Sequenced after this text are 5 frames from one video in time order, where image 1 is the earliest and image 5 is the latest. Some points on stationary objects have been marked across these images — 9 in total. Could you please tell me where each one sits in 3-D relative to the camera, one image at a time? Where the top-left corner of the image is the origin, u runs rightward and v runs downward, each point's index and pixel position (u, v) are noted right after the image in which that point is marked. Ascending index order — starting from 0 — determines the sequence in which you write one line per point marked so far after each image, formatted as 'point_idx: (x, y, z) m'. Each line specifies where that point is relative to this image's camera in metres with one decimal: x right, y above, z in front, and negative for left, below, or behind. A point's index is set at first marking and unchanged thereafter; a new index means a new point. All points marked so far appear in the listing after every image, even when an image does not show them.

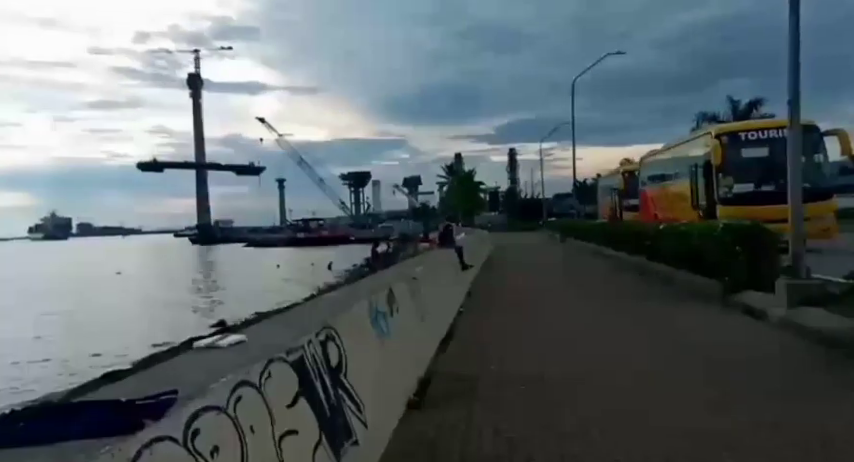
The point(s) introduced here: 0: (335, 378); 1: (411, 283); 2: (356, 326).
0: (-0.5, -0.8, +3.1) m
1: (-0.2, -0.6, +6.3) m
2: (-0.5, -0.6, +3.8) m
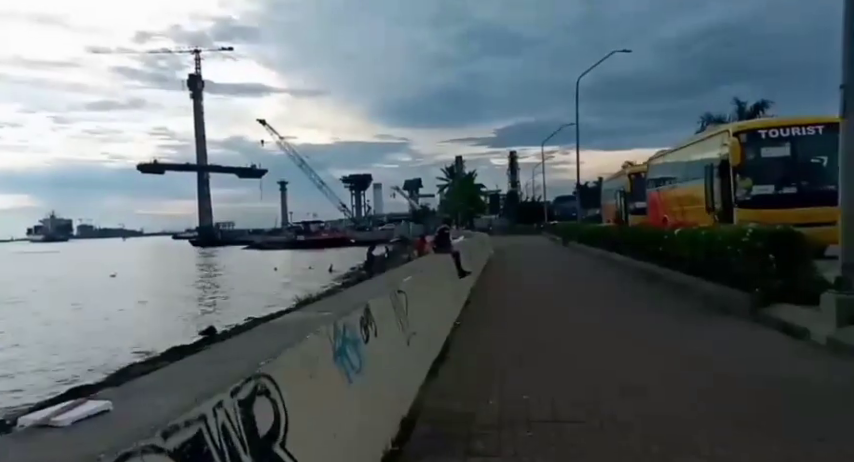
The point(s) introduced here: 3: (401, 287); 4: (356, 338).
0: (-0.6, -0.8, +2.1) m
1: (-0.3, -0.6, +5.4) m
2: (-0.6, -0.6, +2.9) m
3: (-0.3, -0.6, +6.0) m
4: (-0.4, -0.6, +3.6) m
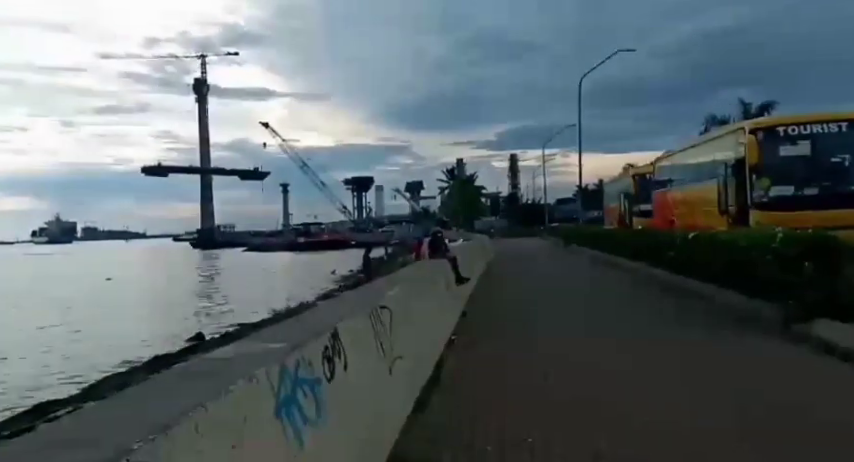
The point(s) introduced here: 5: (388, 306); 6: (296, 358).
0: (-0.7, -0.8, +1.3) m
1: (-0.4, -0.7, +4.5) m
2: (-0.7, -0.7, +2.1) m
3: (-0.4, -0.6, +5.2) m
4: (-0.5, -0.7, +2.8) m
5: (-0.3, -0.7, +5.3) m
6: (-0.6, -0.6, +2.7) m
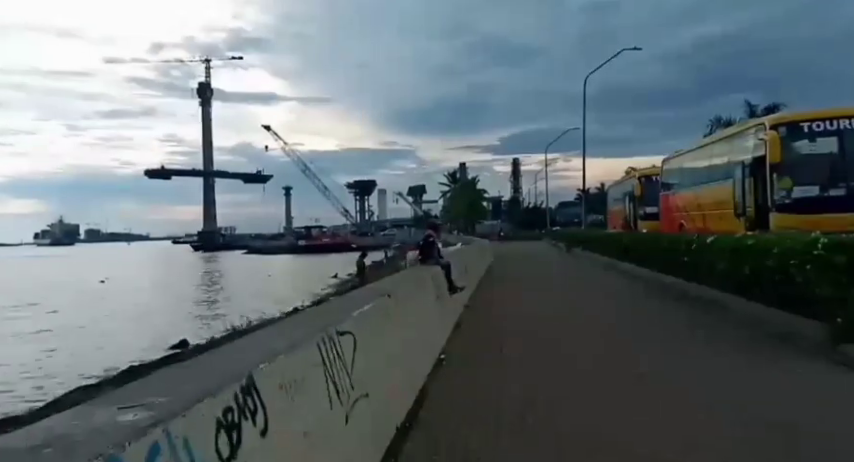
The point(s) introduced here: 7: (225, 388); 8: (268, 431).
0: (-0.9, -0.8, +0.3) m
1: (-0.6, -0.7, +3.5) m
2: (-0.8, -0.7, +1.1) m
3: (-0.5, -0.6, +4.2) m
4: (-0.7, -0.7, +1.8) m
5: (-0.5, -0.7, +4.3) m
6: (-0.8, -0.6, +1.7) m
7: (-0.8, -0.6, +2.2) m
8: (-0.6, -0.8, +2.4) m
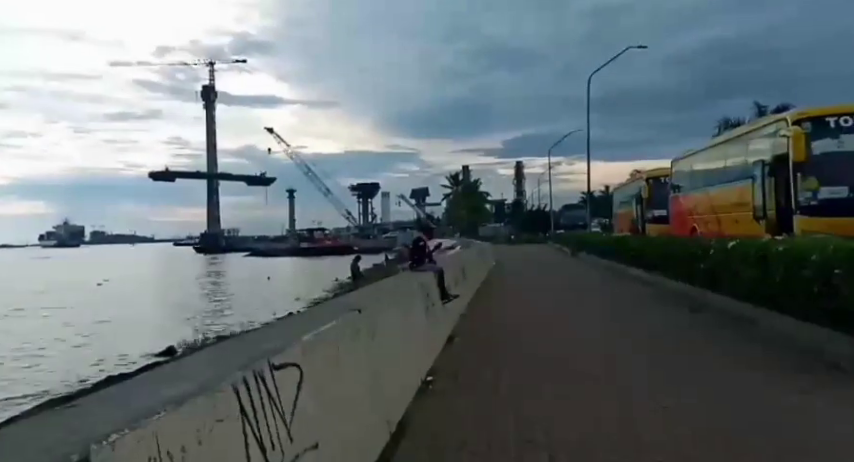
0: (-1.0, -0.8, -0.5) m
1: (-0.7, -0.7, +2.7) m
2: (-1.0, -0.7, +0.2) m
3: (-0.7, -0.7, +3.3) m
4: (-0.9, -0.7, +0.9) m
5: (-0.7, -0.7, +3.4) m
6: (-0.9, -0.6, +0.8) m
7: (-0.9, -0.6, +1.3) m
8: (-0.8, -0.8, +1.5) m
